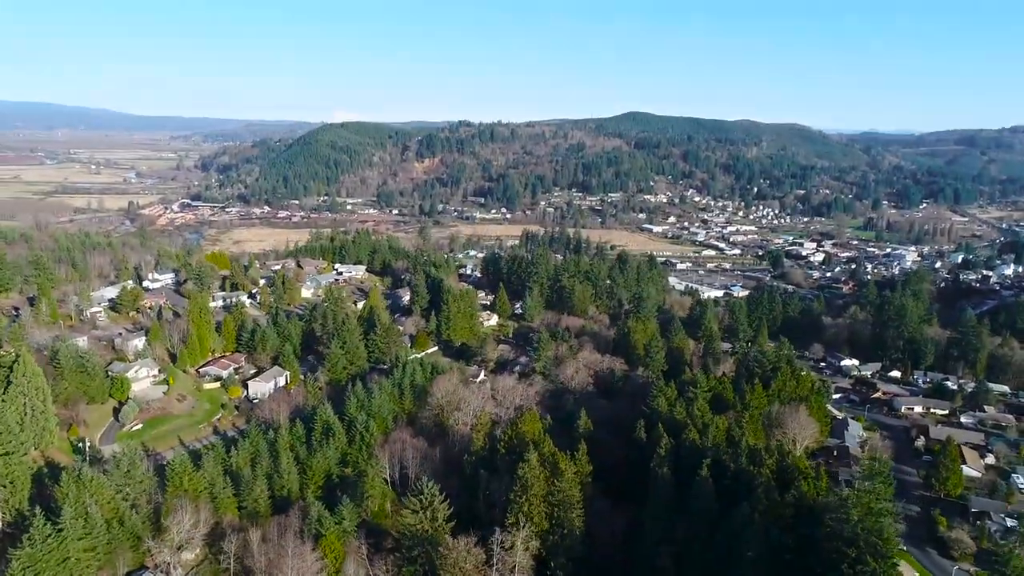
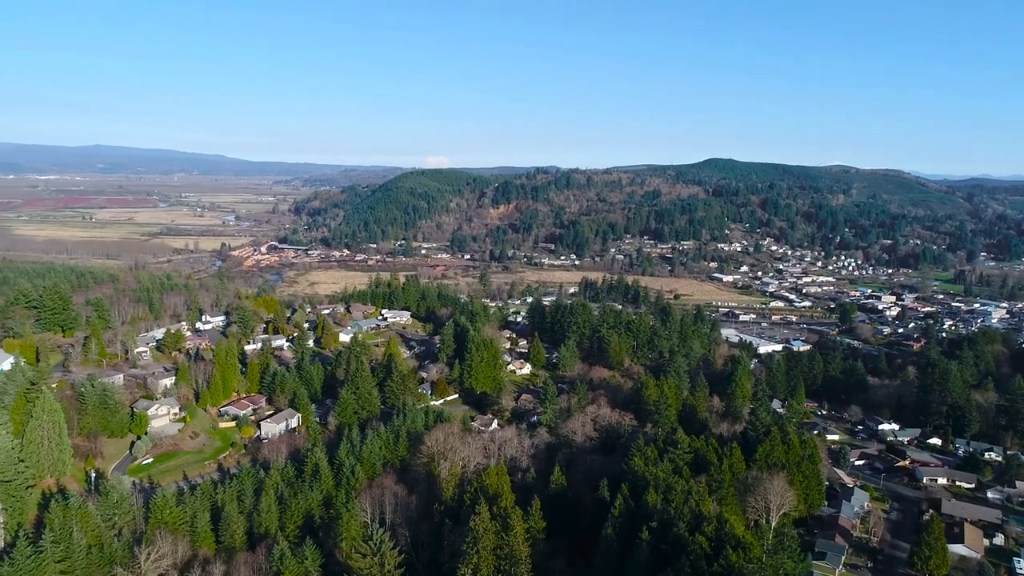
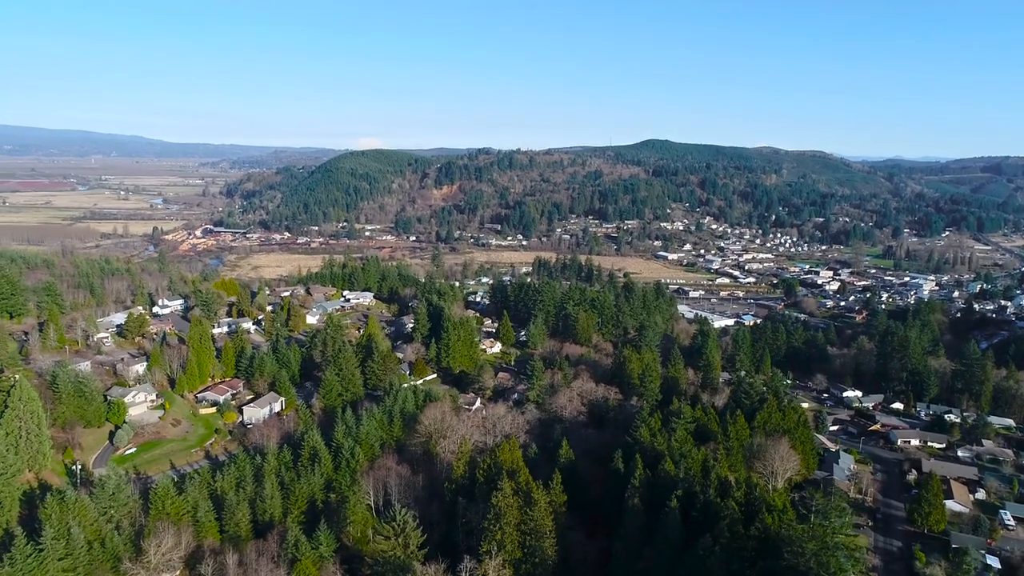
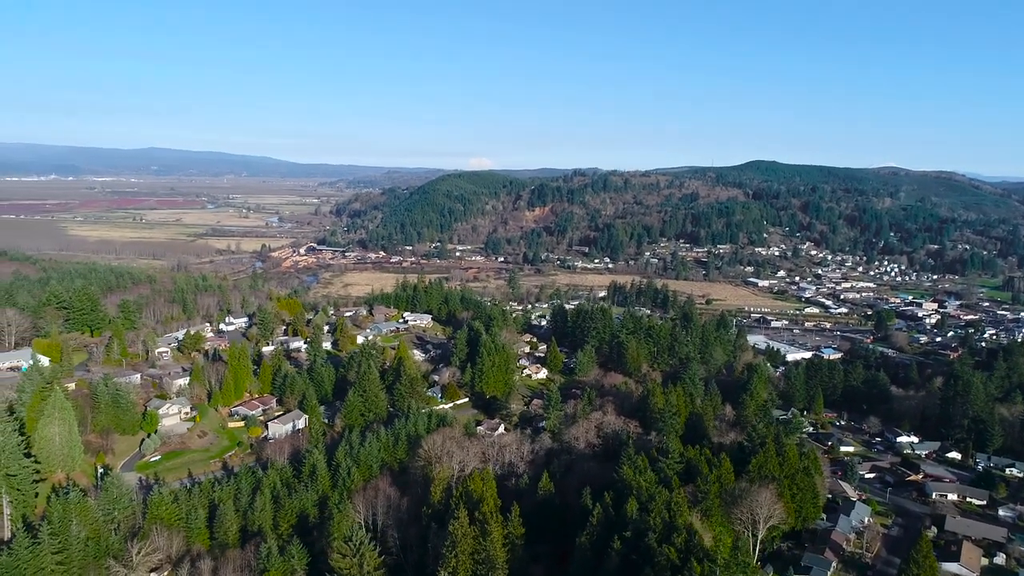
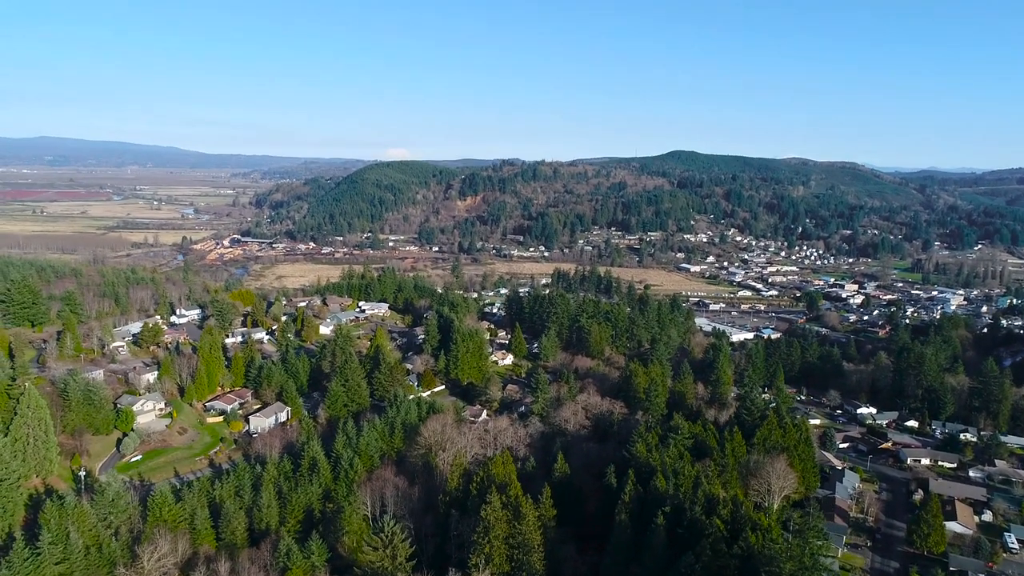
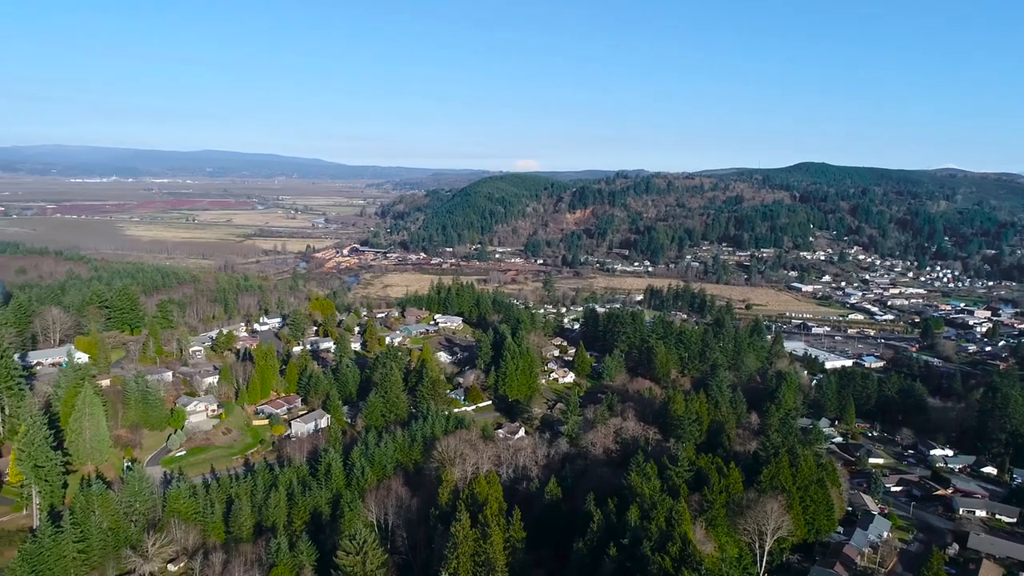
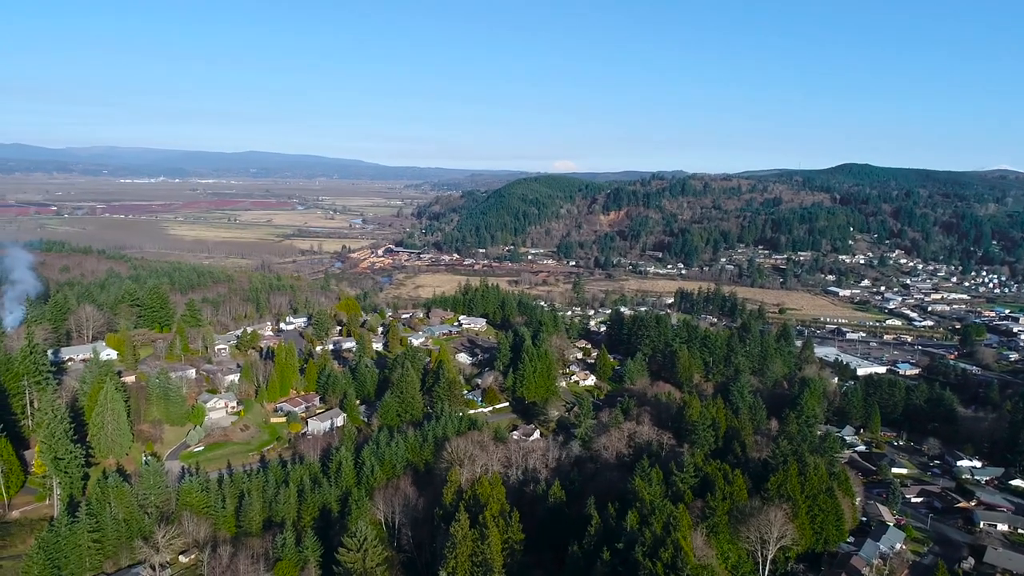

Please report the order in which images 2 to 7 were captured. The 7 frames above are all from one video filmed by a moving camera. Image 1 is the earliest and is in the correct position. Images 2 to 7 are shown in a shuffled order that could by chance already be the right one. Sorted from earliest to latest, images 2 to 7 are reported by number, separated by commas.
3, 5, 2, 4, 6, 7
